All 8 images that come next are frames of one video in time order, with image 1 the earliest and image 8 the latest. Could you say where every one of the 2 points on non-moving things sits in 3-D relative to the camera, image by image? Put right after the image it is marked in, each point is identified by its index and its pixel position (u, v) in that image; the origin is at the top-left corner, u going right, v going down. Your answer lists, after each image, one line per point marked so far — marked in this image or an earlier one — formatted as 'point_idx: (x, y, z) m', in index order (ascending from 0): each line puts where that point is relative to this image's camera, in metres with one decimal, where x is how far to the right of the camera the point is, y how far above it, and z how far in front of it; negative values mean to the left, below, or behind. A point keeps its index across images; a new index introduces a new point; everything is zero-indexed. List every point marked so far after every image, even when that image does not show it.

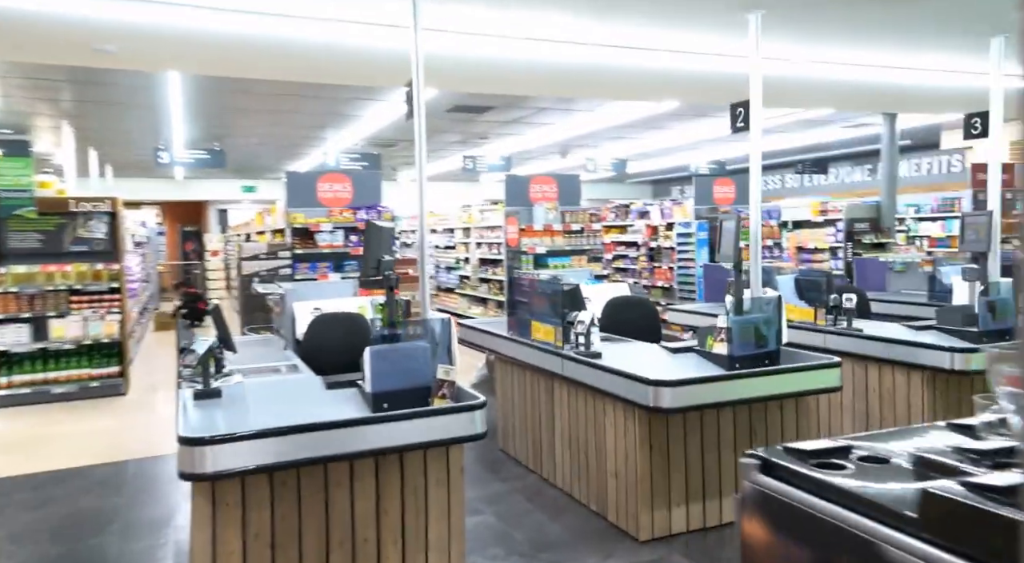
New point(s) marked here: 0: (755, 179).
0: (+1.6, +0.6, +4.9) m
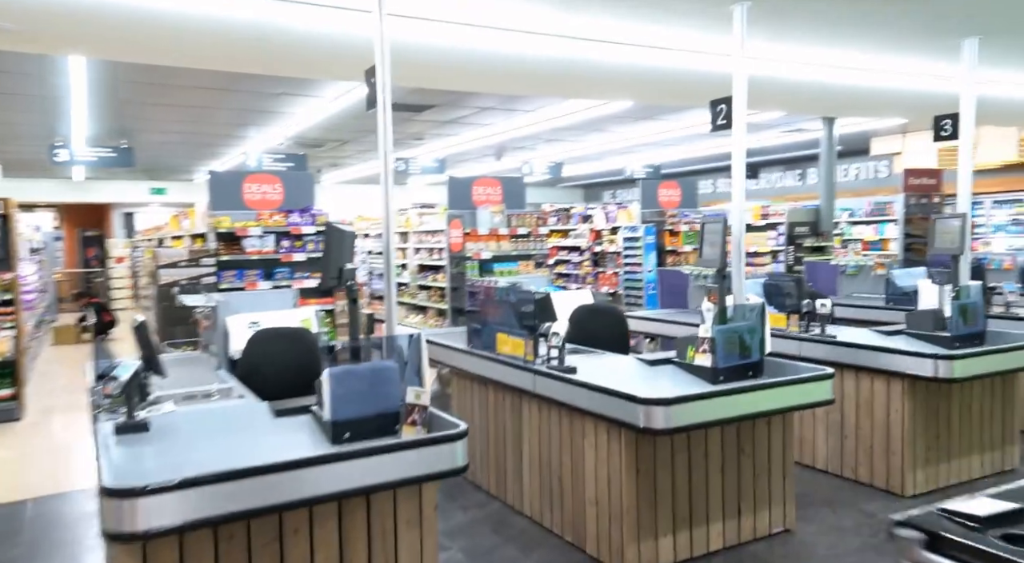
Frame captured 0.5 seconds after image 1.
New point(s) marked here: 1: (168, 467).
0: (+1.4, +0.6, +4.6) m
1: (-1.1, -0.6, +2.7) m
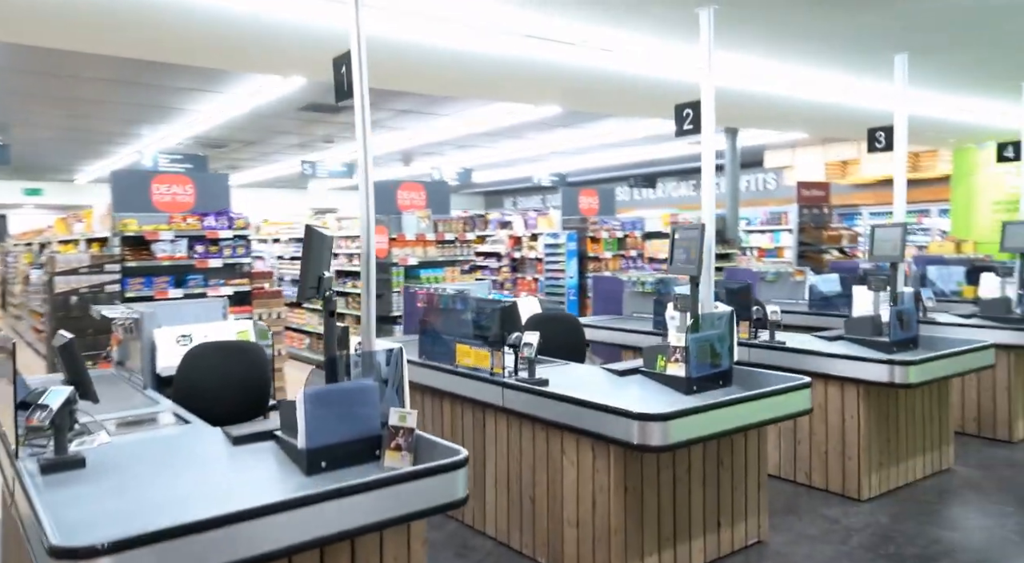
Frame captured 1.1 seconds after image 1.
0: (+1.2, +0.5, +4.5) m
1: (-1.0, -0.6, +2.3) m
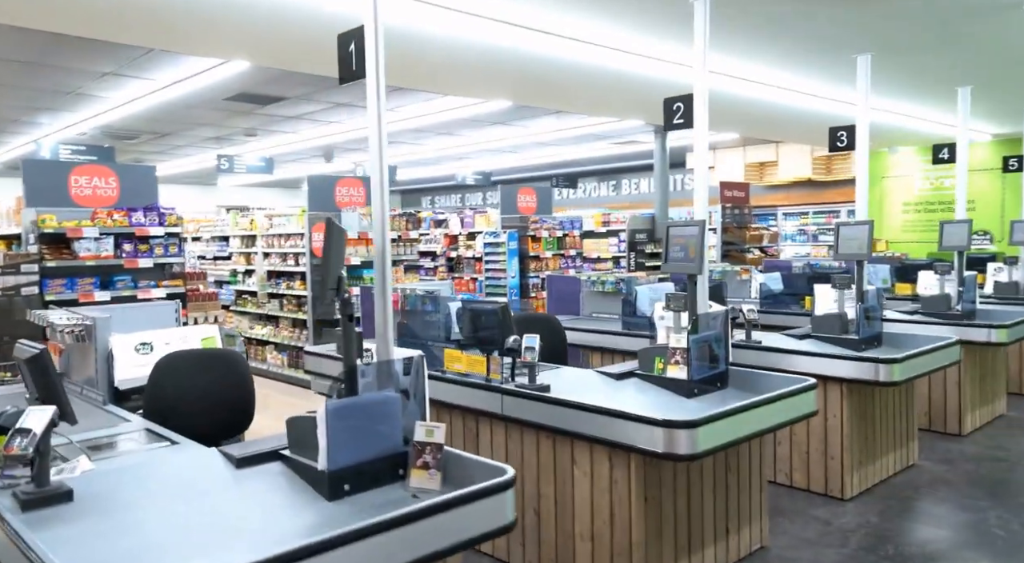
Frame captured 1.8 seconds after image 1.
0: (+1.1, +0.5, +4.4) m
1: (-0.8, -0.6, +1.9) m
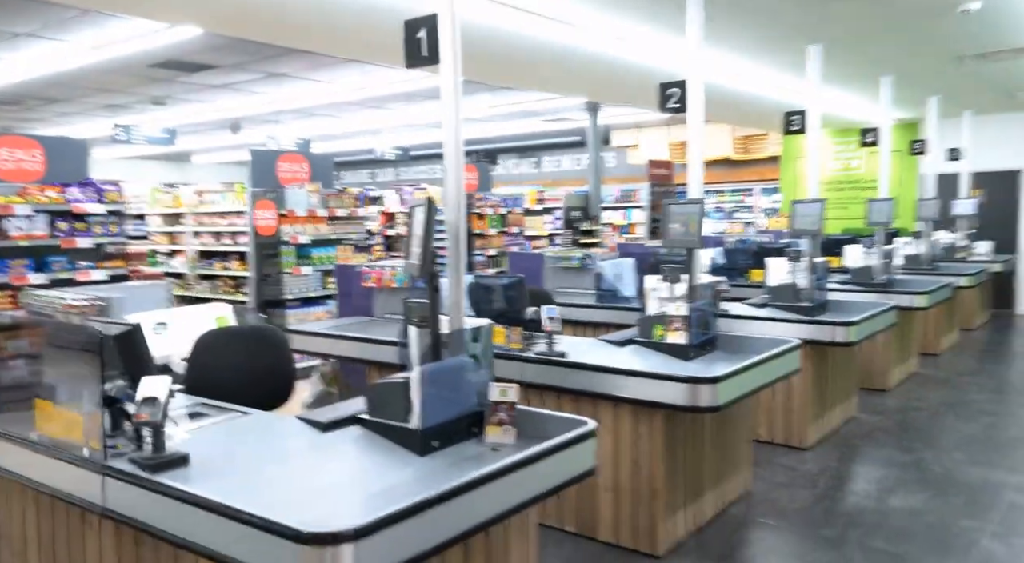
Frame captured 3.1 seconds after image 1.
0: (+1.1, +0.7, +4.6) m
1: (-0.5, -0.5, +2.0) m
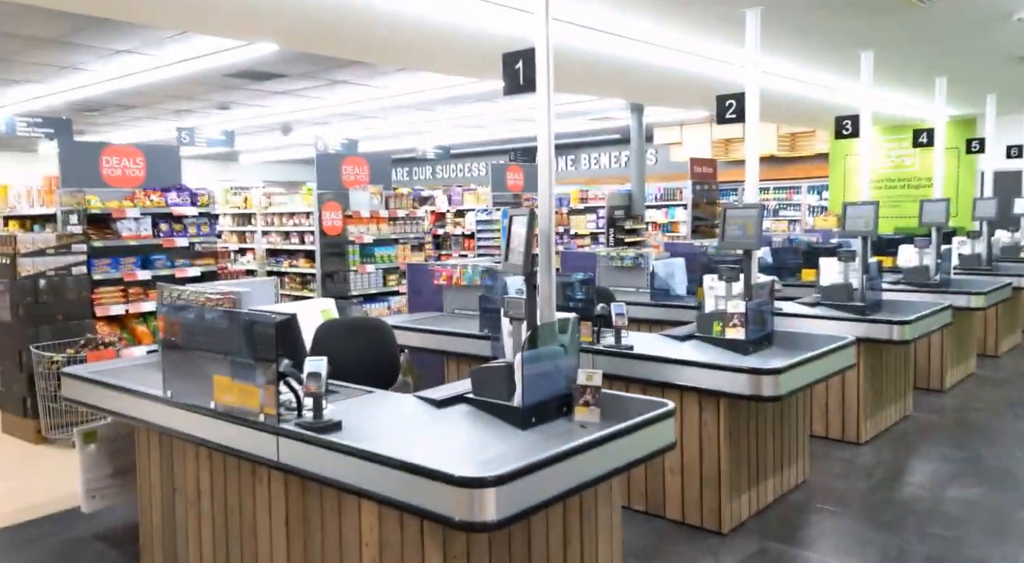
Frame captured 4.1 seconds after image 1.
0: (+1.5, +0.7, +4.9) m
1: (-0.2, -0.5, +2.4) m
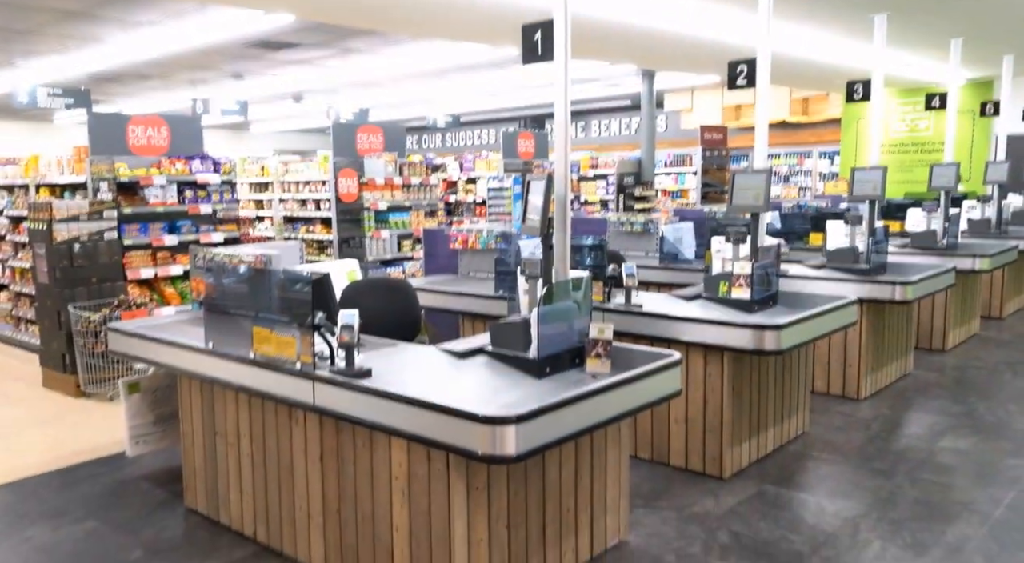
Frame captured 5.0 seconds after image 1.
0: (+1.6, +1.0, +5.1) m
1: (-0.2, -0.4, +2.6) m
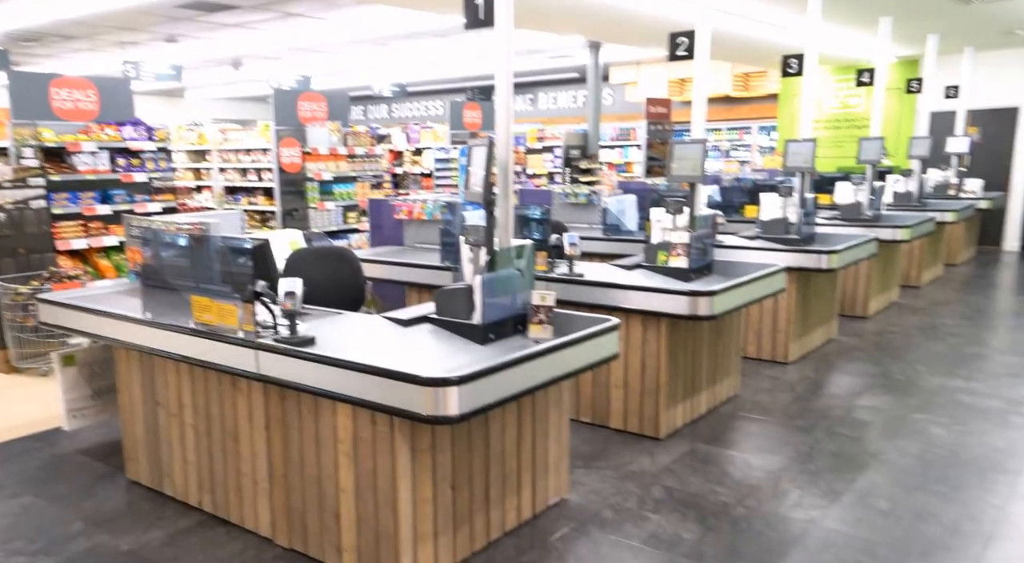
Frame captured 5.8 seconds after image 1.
0: (+1.2, +1.2, +5.2) m
1: (-0.4, -0.3, +2.7) m
